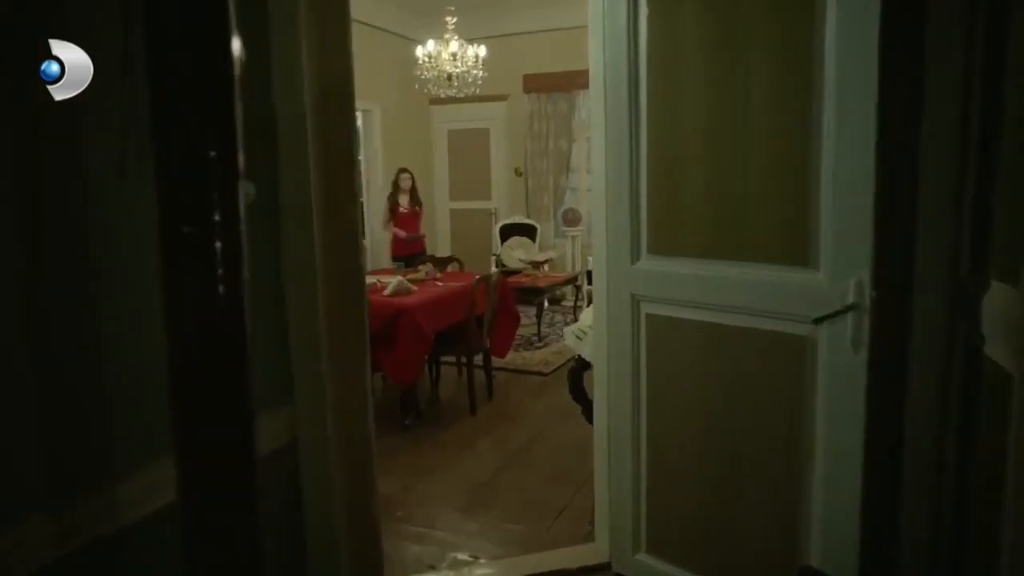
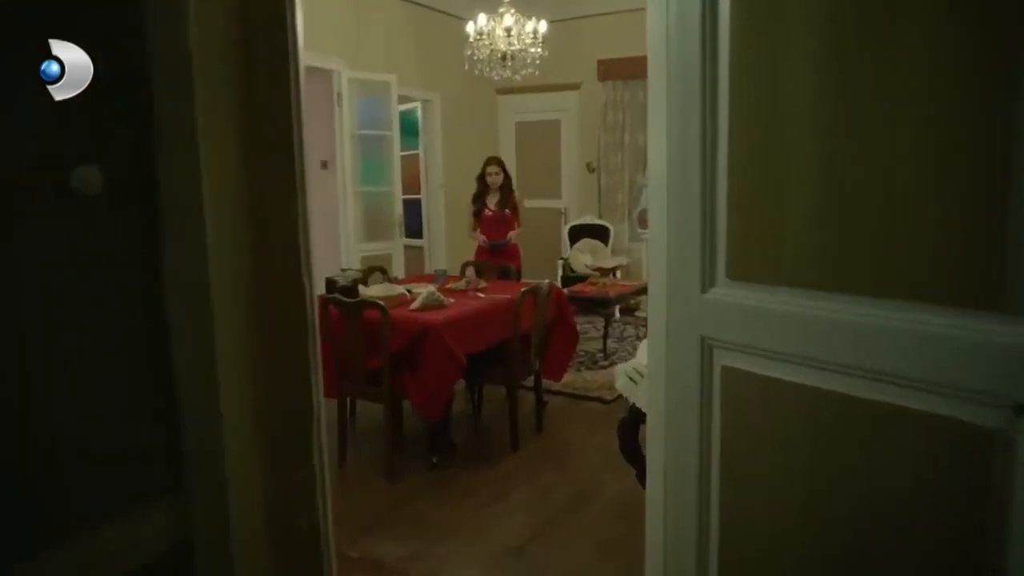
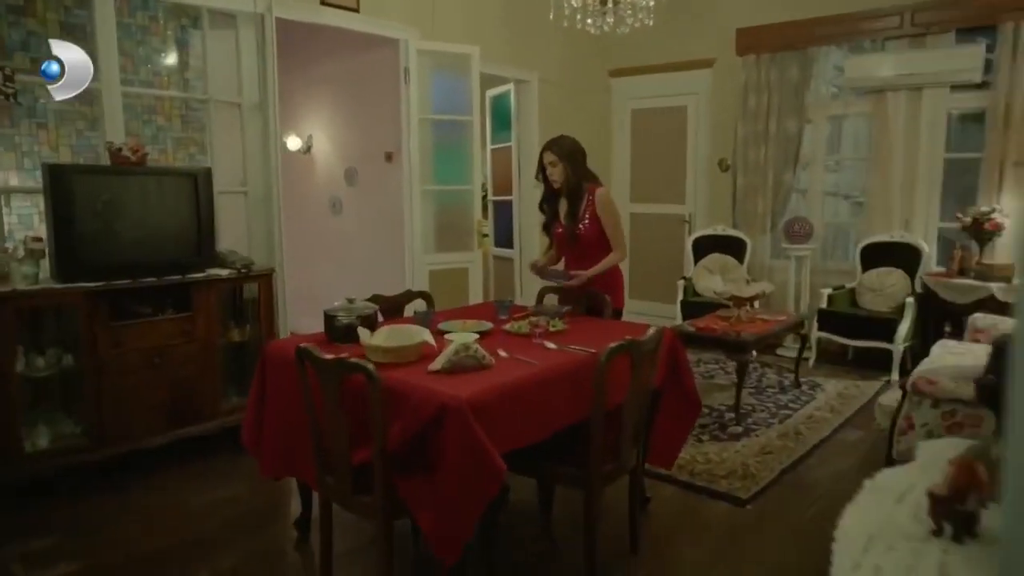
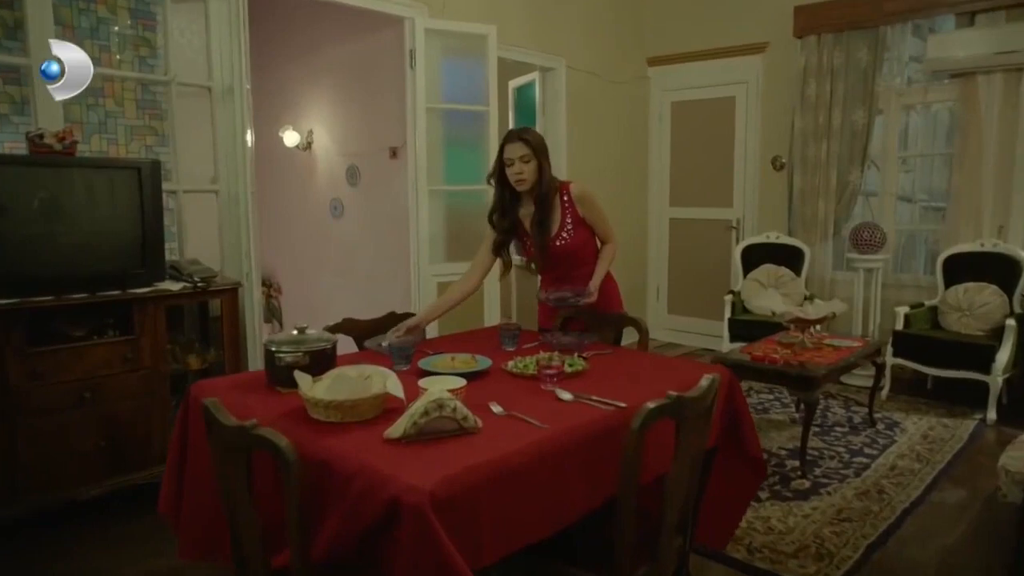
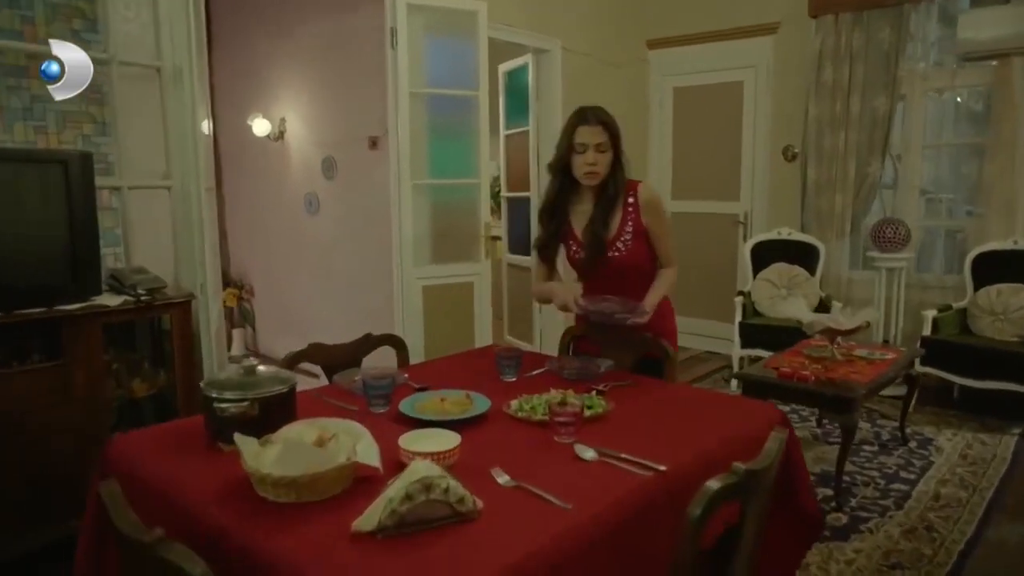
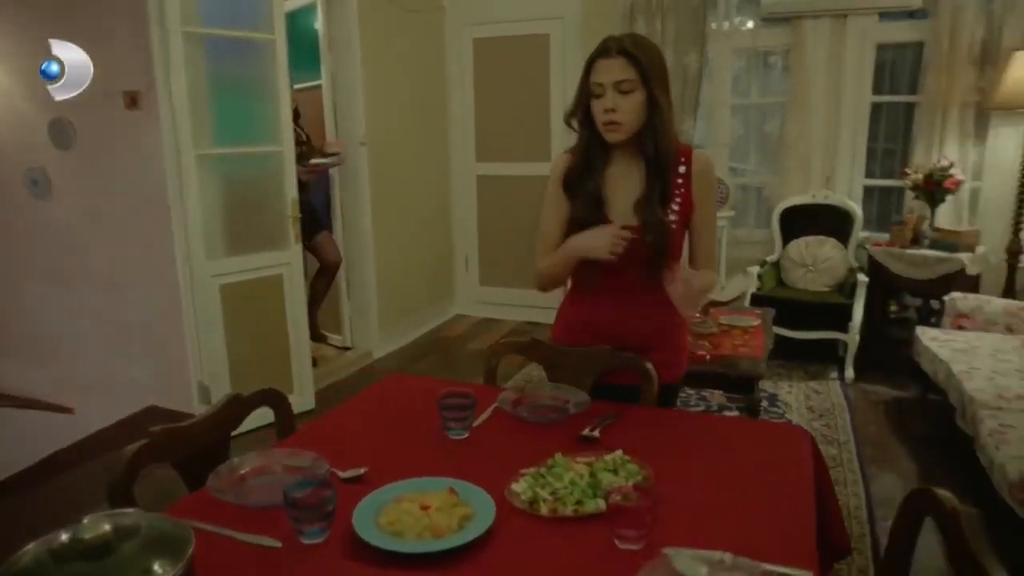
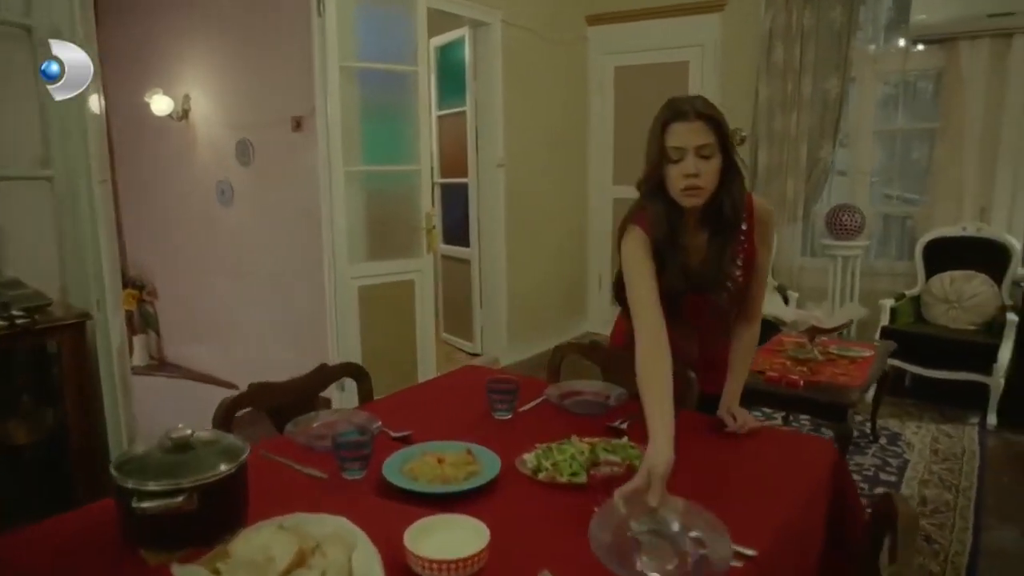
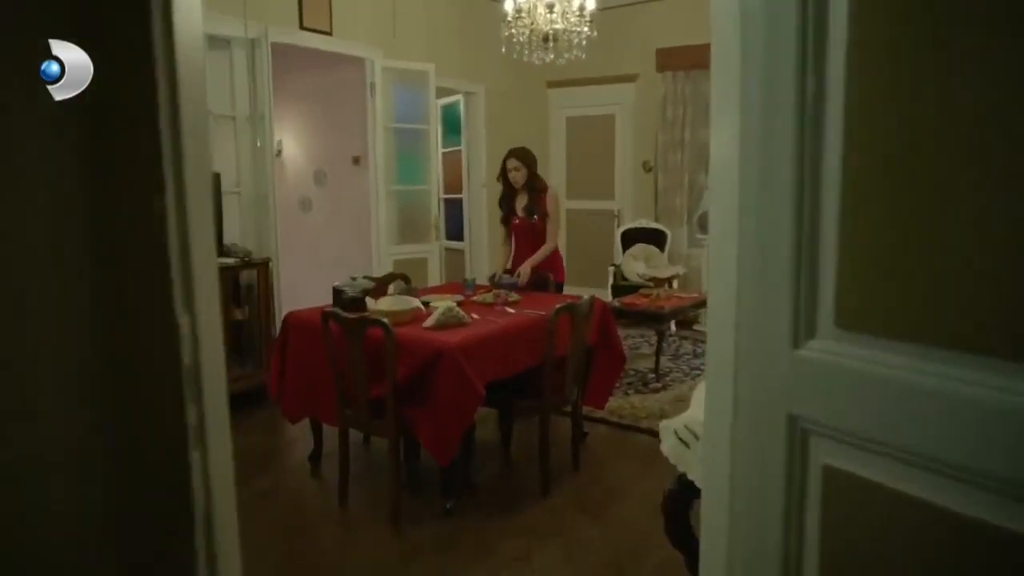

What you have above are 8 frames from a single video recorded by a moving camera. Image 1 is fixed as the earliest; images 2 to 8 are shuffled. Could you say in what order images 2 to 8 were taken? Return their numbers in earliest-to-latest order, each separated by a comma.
2, 8, 3, 4, 5, 7, 6
